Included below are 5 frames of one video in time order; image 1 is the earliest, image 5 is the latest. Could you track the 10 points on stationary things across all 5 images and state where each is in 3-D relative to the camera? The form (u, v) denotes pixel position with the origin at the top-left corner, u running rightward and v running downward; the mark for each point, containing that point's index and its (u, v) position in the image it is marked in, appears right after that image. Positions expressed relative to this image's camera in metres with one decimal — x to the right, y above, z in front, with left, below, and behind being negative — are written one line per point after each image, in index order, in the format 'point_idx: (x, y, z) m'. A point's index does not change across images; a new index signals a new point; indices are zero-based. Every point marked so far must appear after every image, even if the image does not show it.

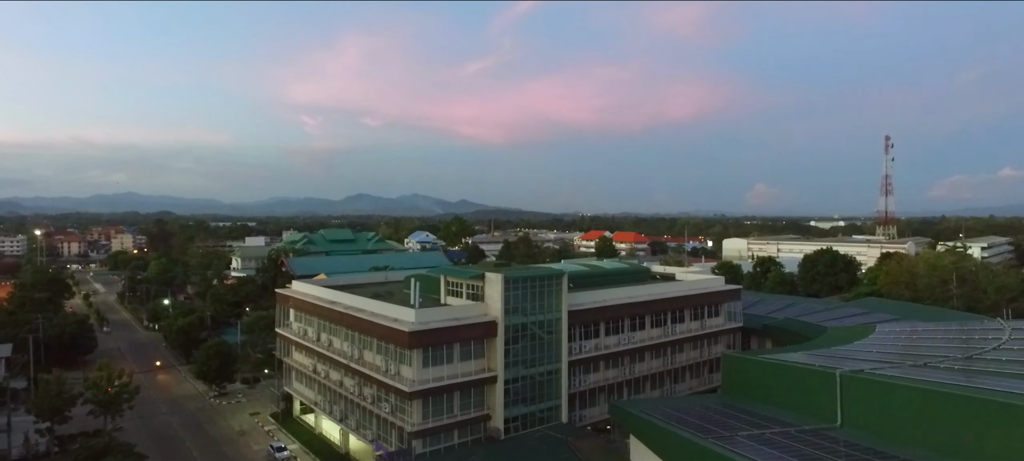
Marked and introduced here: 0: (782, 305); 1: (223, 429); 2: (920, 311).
0: (+8.4, -2.3, +19.1) m
1: (-6.6, -4.5, +14.0) m
2: (+10.6, -2.1, +16.0) m
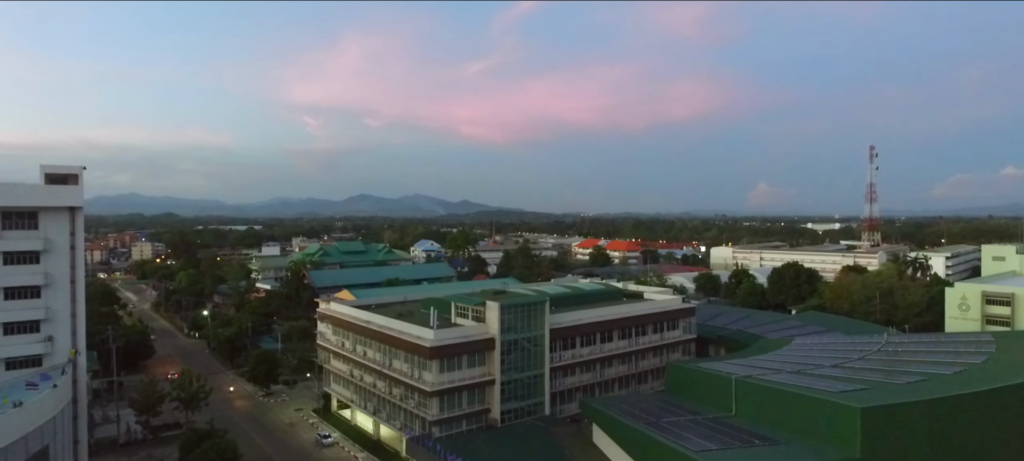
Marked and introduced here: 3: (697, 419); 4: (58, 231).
0: (+8.3, -3.2, +22.6) m
1: (-6.7, -5.4, +17.5) m
2: (+10.5, -2.9, +19.4) m
3: (+3.5, -3.5, +11.5) m
4: (-8.5, +0.1, +11.6) m
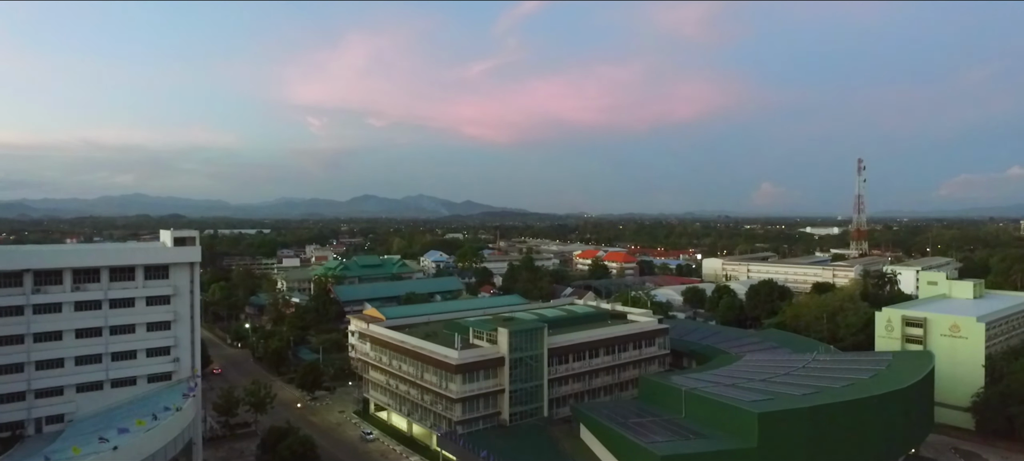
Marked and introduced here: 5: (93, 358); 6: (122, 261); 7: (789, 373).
0: (+8.5, -4.4, +26.6) m
1: (-6.5, -6.7, +21.6) m
2: (+10.7, -4.2, +23.4) m
3: (+3.6, -4.8, +15.5) m
4: (-8.4, -1.2, +15.7) m
5: (-9.9, -3.0, +14.6) m
6: (-9.3, -0.7, +14.8) m
7: (+7.6, -4.0, +17.0) m
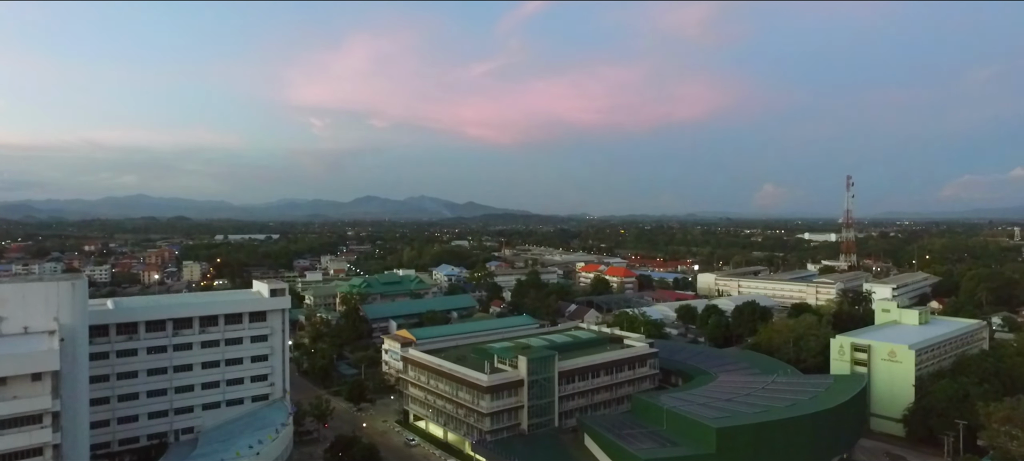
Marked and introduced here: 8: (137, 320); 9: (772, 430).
0: (+9.2, -6.2, +31.0) m
1: (-5.8, -8.4, +26.1) m
2: (+11.4, -6.0, +27.9) m
3: (+4.3, -6.5, +20.0) m
4: (-7.7, -2.9, +20.2) m
5: (-9.3, -4.7, +19.1) m
6: (-8.7, -2.5, +19.3) m
7: (+8.3, -5.7, +21.5) m
8: (-10.9, -2.6, +18.0) m
9: (+7.8, -5.9, +18.4) m
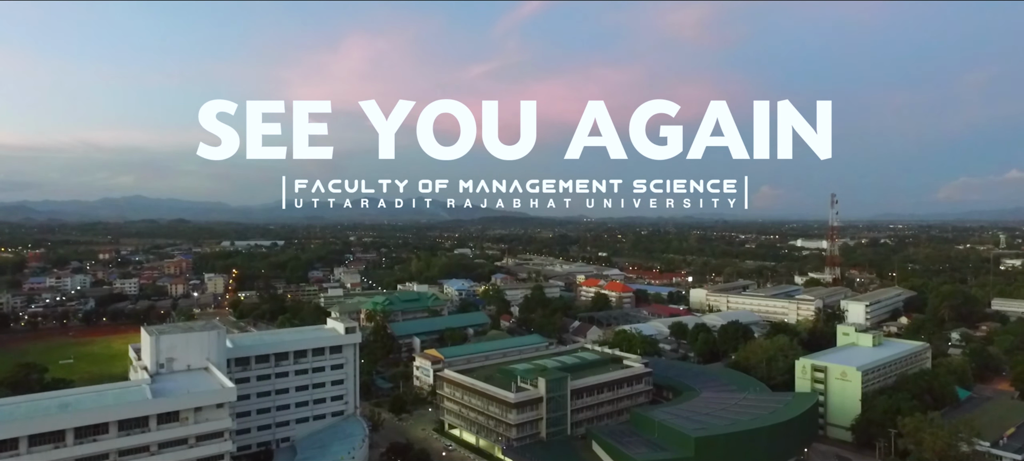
0: (+10.1, -8.3, +36.5) m
1: (-4.9, -10.5, +31.4) m
2: (+12.3, -8.1, +33.3) m
3: (+5.2, -8.6, +25.4) m
4: (-6.7, -5.0, +25.5) m
5: (-8.3, -6.8, +24.5) m
6: (-7.7, -4.5, +24.7) m
7: (+9.3, -7.8, +26.9) m
8: (-9.9, -4.7, +23.3) m
9: (+8.8, -8.0, +23.8) m
